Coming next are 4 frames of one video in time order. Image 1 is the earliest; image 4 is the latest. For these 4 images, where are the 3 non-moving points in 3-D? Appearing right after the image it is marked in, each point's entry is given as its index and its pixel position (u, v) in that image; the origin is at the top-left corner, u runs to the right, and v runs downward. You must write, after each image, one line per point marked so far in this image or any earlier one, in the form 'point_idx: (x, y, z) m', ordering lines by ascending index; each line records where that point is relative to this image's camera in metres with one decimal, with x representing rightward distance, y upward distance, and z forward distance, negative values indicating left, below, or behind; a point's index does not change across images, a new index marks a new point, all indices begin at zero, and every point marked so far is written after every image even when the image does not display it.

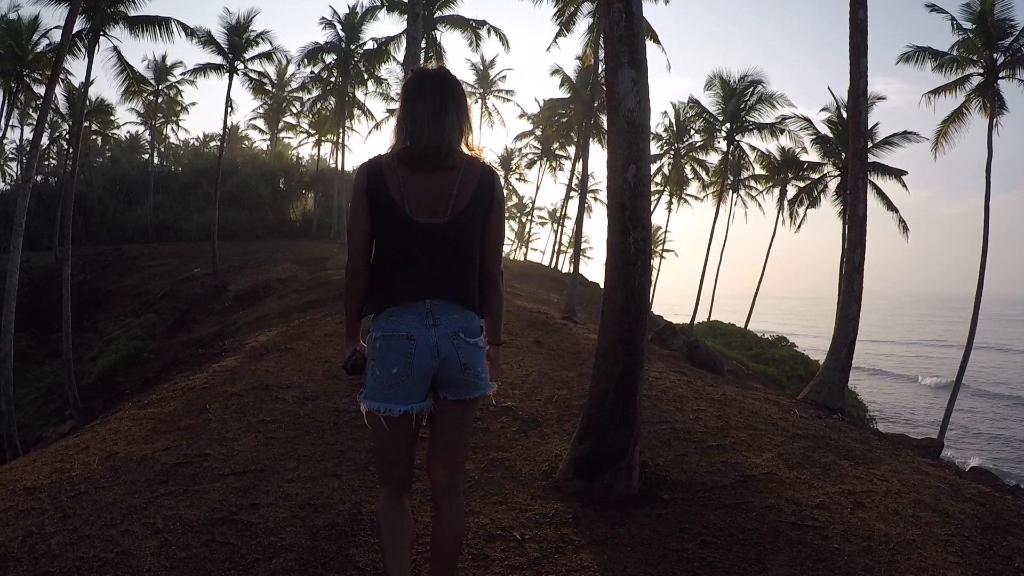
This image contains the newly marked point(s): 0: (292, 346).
0: (-3.5, -0.9, +10.8) m
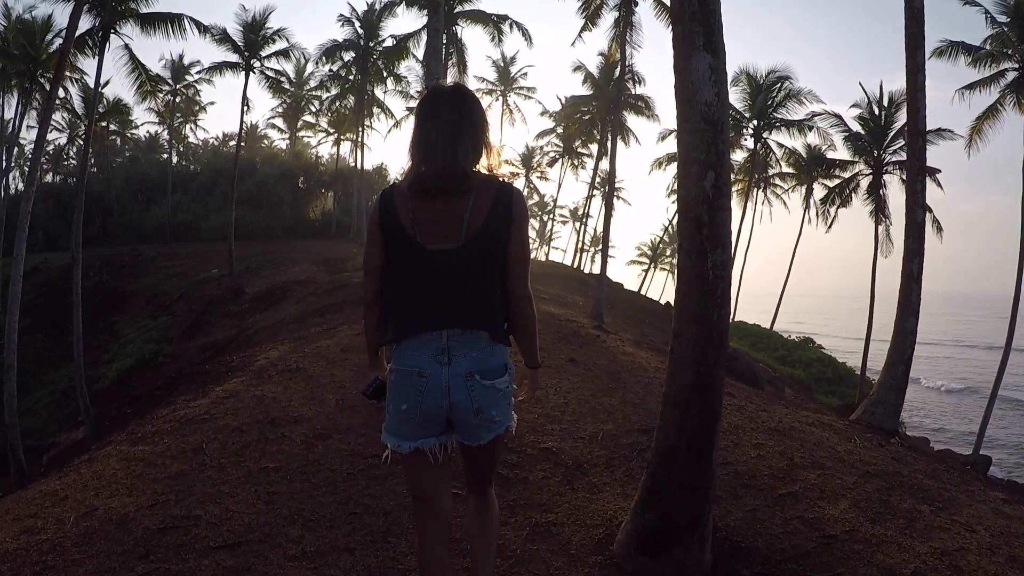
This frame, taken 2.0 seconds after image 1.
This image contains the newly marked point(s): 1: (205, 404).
0: (-3.1, -1.1, +9.9) m
1: (-3.8, -1.4, +8.4) m
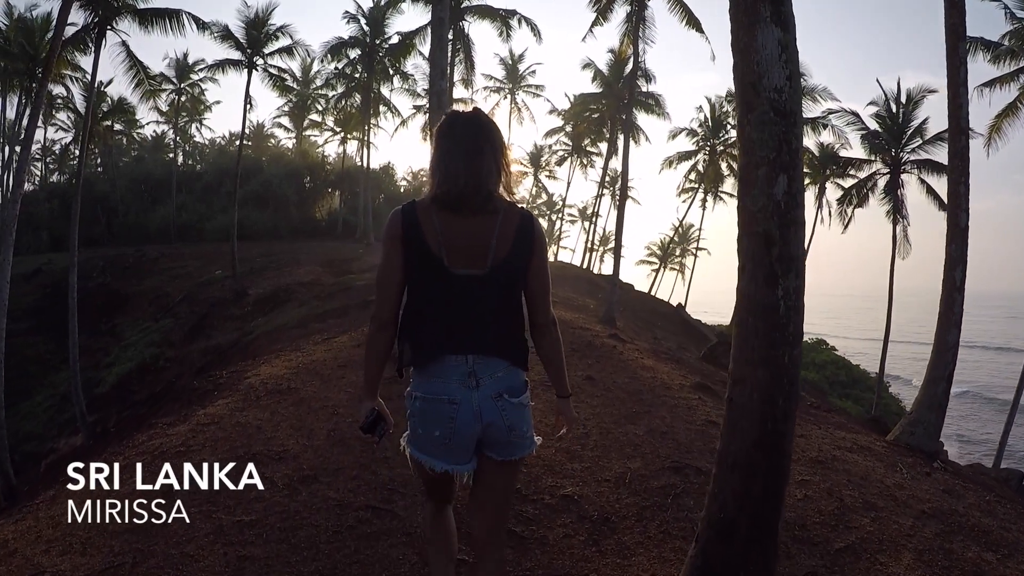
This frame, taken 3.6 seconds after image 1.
0: (-2.9, -1.3, +9.1) m
1: (-3.7, -1.6, +7.5) m
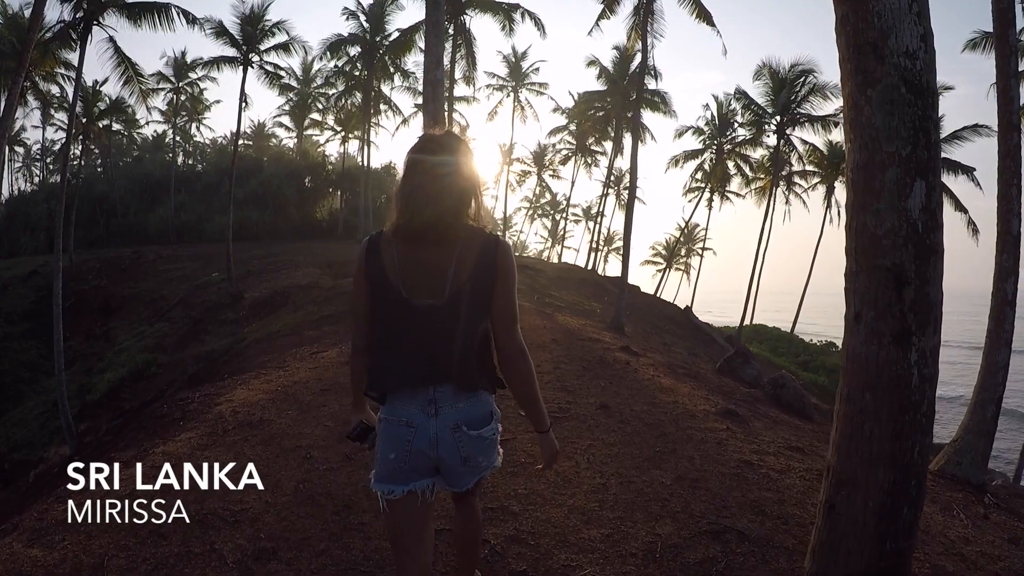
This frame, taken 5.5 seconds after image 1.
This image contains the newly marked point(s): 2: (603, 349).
0: (-2.9, -1.5, +8.0) m
1: (-3.7, -1.8, +6.5) m
2: (+1.8, -1.3, +13.2) m
